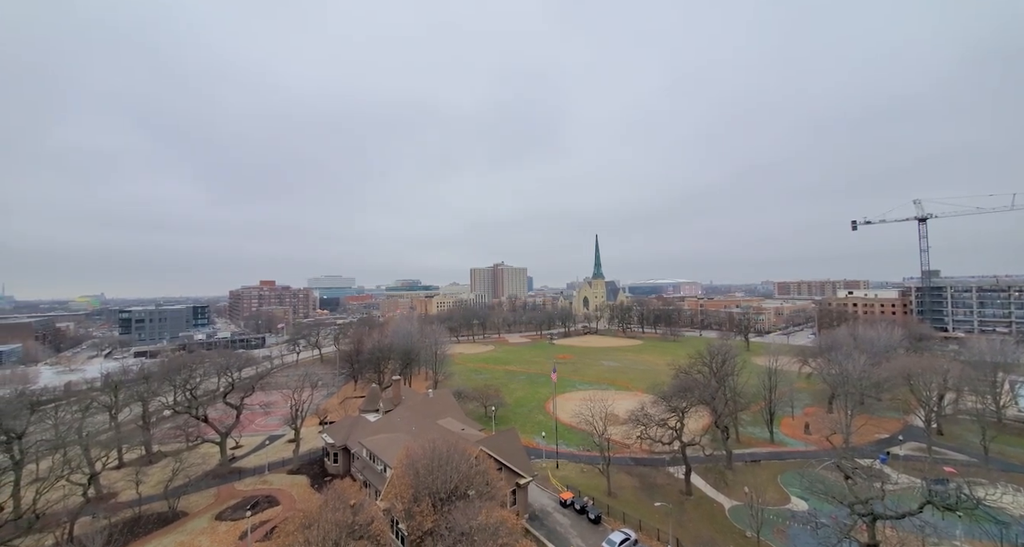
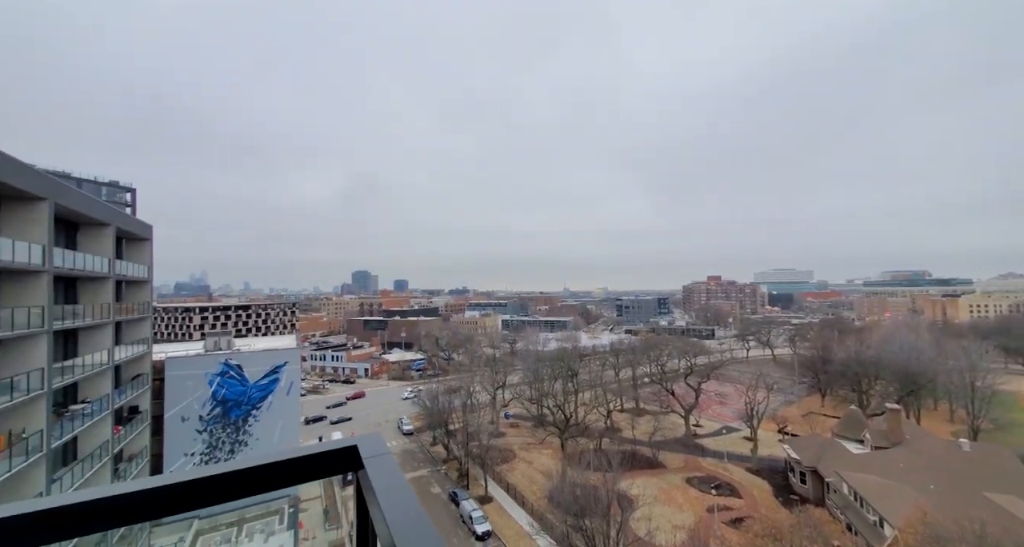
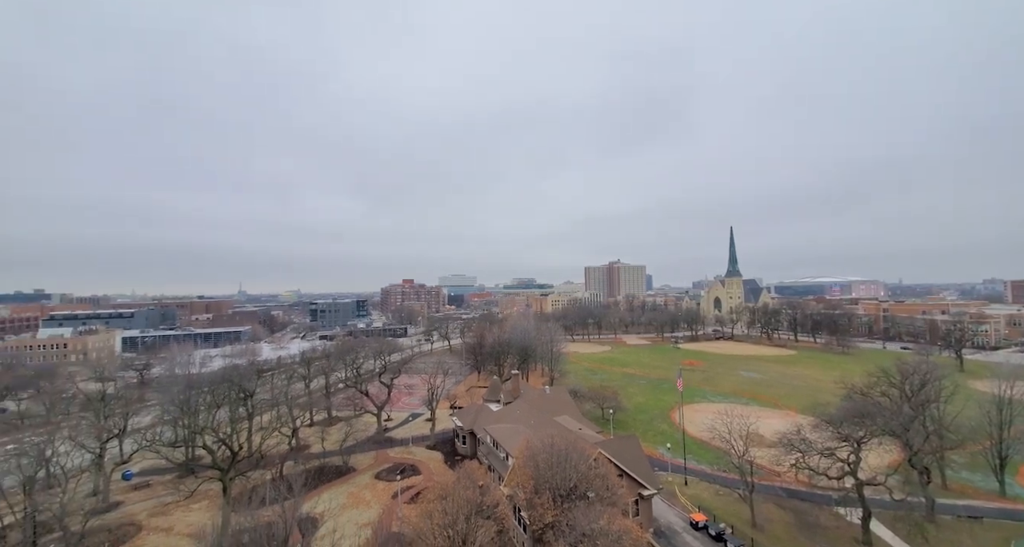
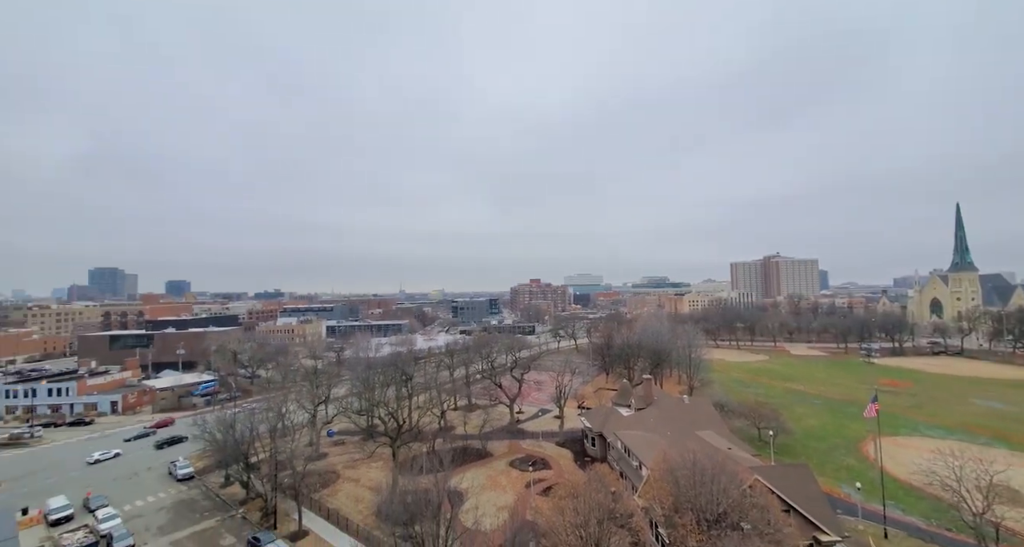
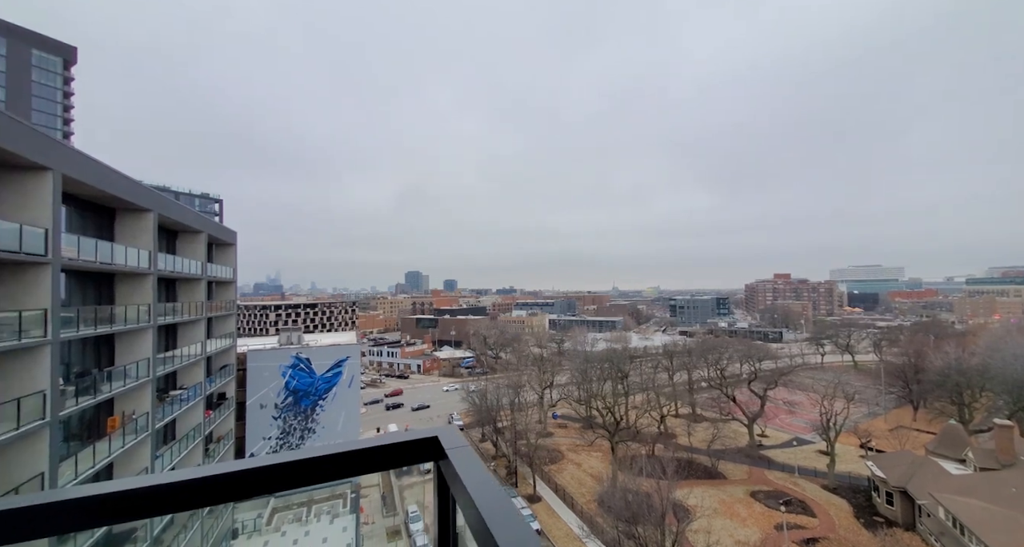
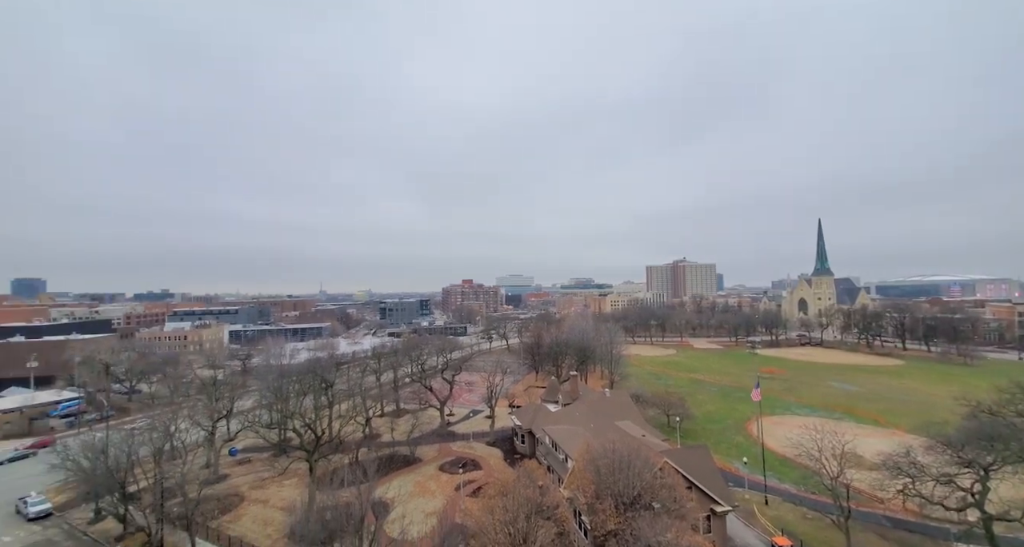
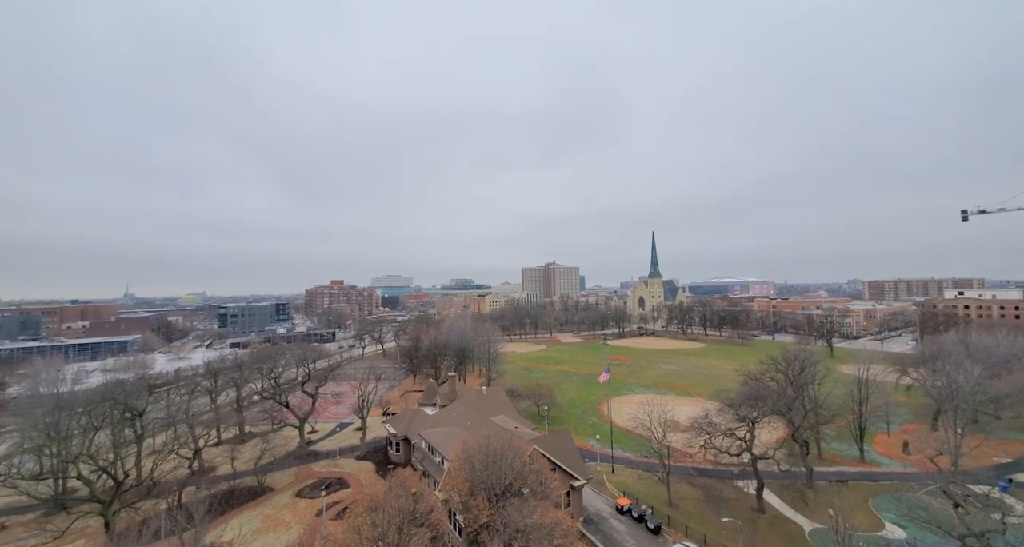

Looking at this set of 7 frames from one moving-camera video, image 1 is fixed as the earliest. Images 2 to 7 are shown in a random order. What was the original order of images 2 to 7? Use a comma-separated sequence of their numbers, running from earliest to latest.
7, 3, 6, 4, 2, 5
